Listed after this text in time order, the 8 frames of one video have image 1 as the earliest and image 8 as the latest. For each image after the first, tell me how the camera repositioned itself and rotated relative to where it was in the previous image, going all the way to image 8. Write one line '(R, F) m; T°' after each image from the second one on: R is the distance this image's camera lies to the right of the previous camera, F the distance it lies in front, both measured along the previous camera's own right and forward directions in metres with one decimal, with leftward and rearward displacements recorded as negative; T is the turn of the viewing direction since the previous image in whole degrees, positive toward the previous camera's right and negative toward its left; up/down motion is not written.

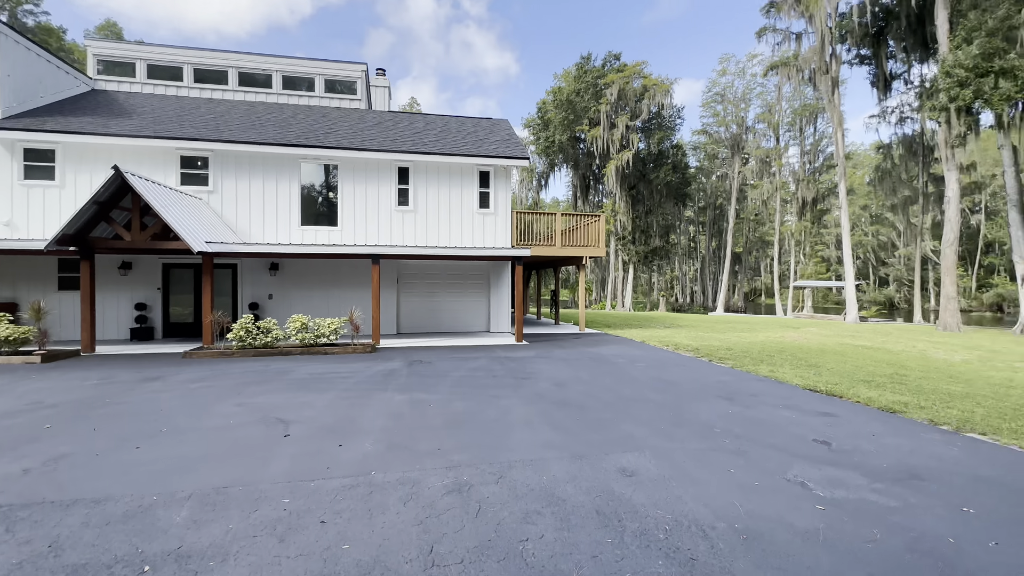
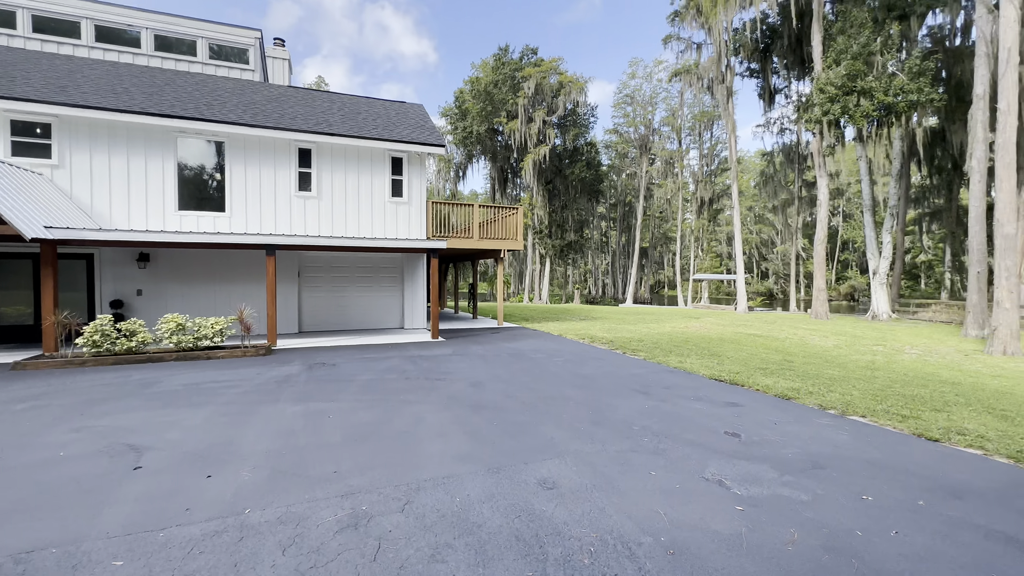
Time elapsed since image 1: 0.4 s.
(+0.1, +0.3) m; +10°
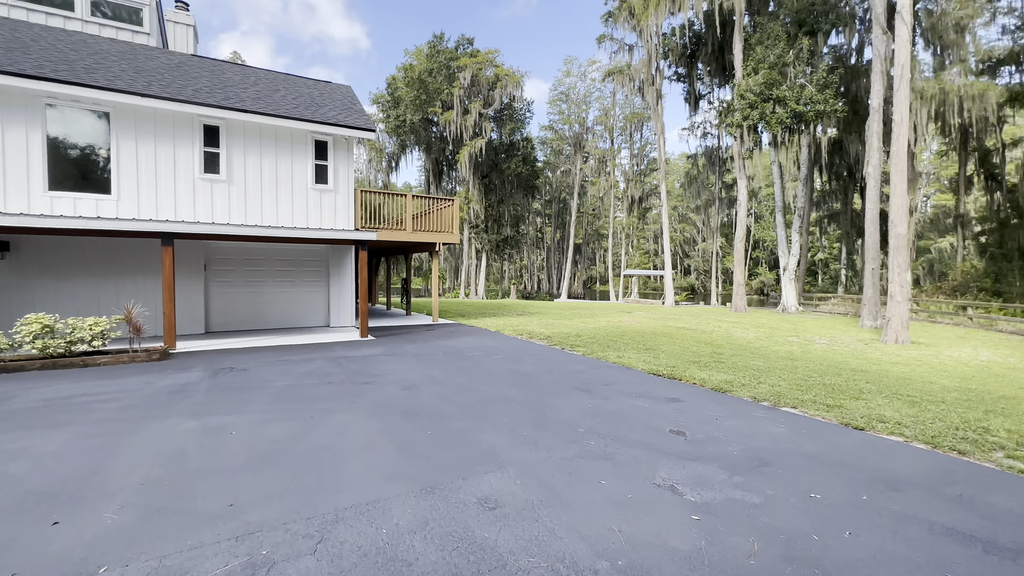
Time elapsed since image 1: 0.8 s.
(0.0, +0.3) m; +8°
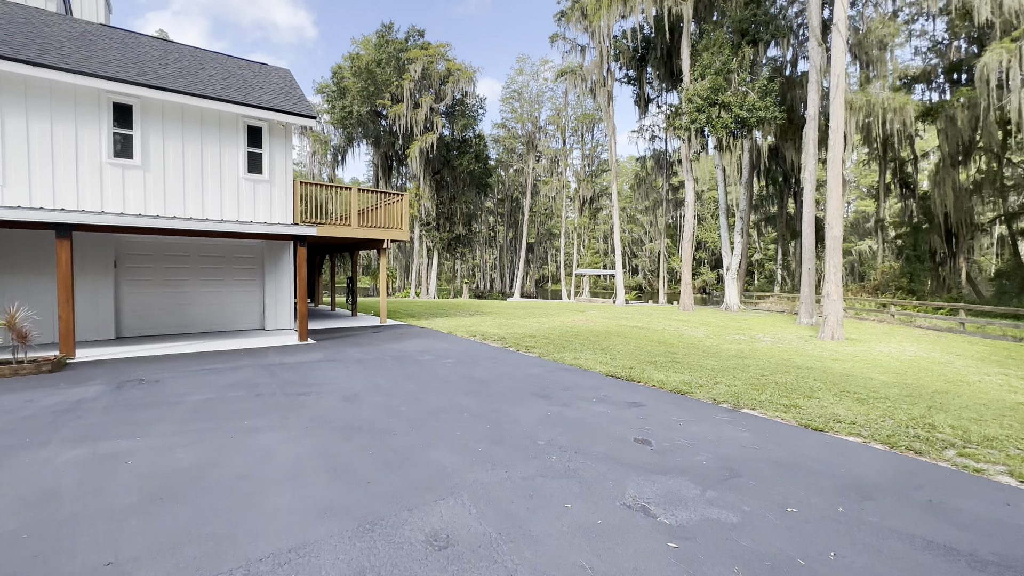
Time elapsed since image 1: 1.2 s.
(0.0, +0.3) m; +6°
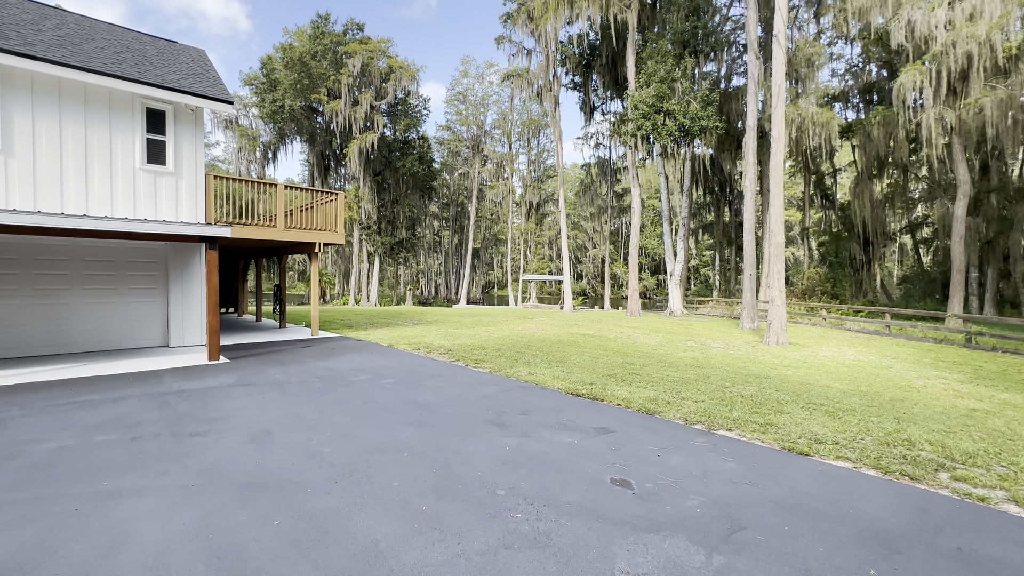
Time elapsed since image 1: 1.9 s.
(0.0, +0.6) m; +7°
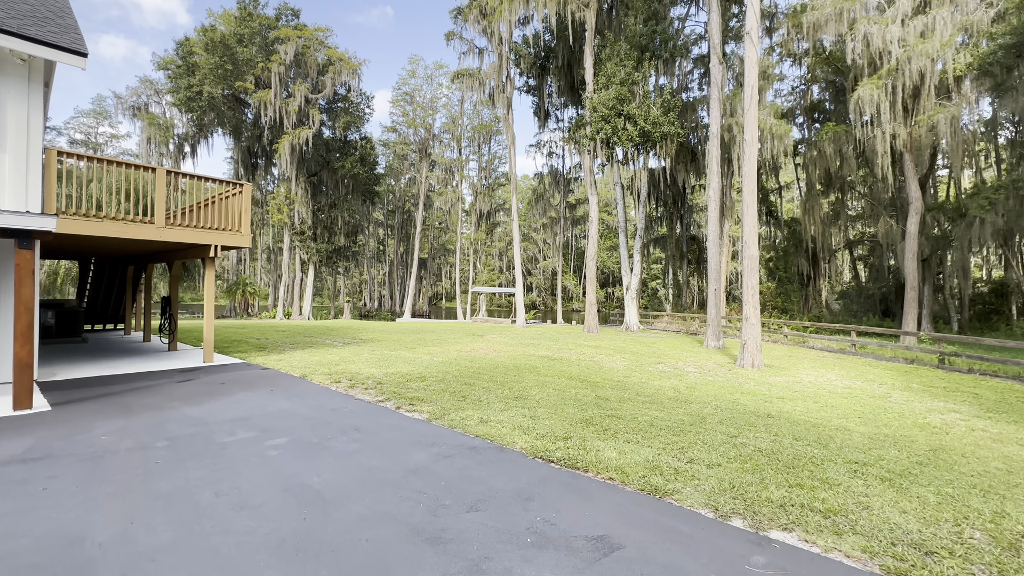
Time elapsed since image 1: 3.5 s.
(0.0, +1.5) m; +7°
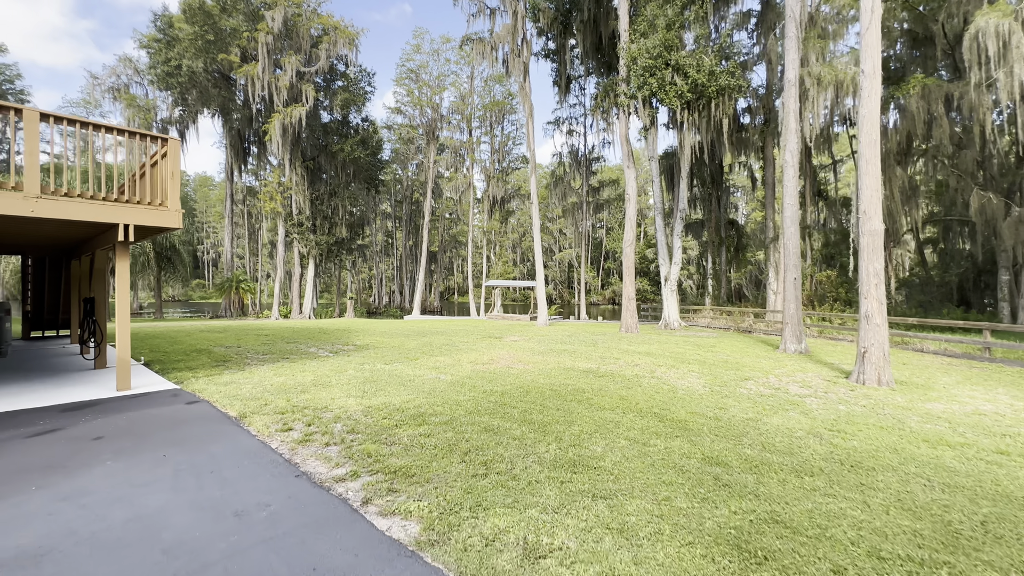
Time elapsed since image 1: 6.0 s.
(-0.3, +2.4) m; -2°
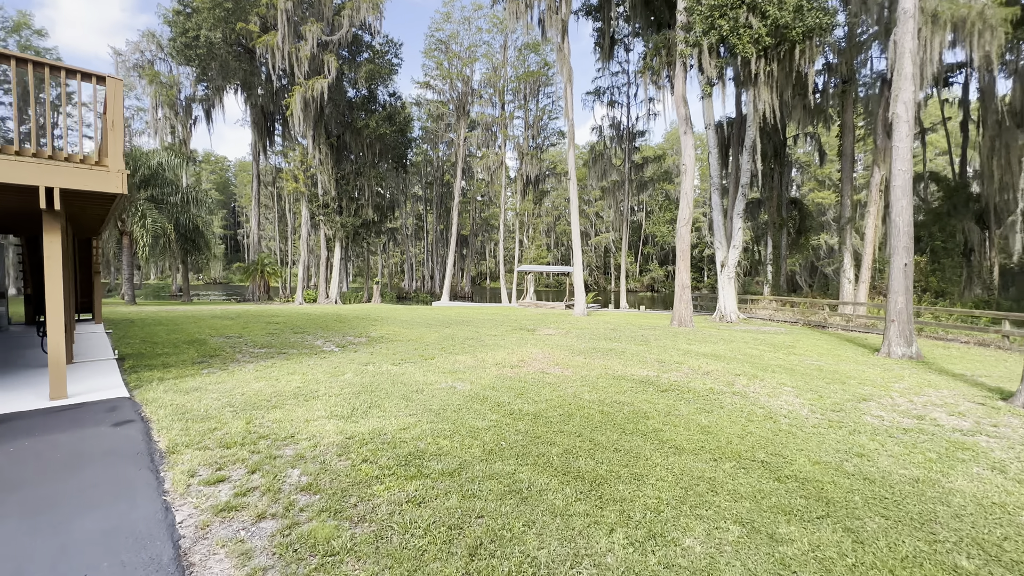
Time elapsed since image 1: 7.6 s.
(0.0, +1.5) m; -4°
